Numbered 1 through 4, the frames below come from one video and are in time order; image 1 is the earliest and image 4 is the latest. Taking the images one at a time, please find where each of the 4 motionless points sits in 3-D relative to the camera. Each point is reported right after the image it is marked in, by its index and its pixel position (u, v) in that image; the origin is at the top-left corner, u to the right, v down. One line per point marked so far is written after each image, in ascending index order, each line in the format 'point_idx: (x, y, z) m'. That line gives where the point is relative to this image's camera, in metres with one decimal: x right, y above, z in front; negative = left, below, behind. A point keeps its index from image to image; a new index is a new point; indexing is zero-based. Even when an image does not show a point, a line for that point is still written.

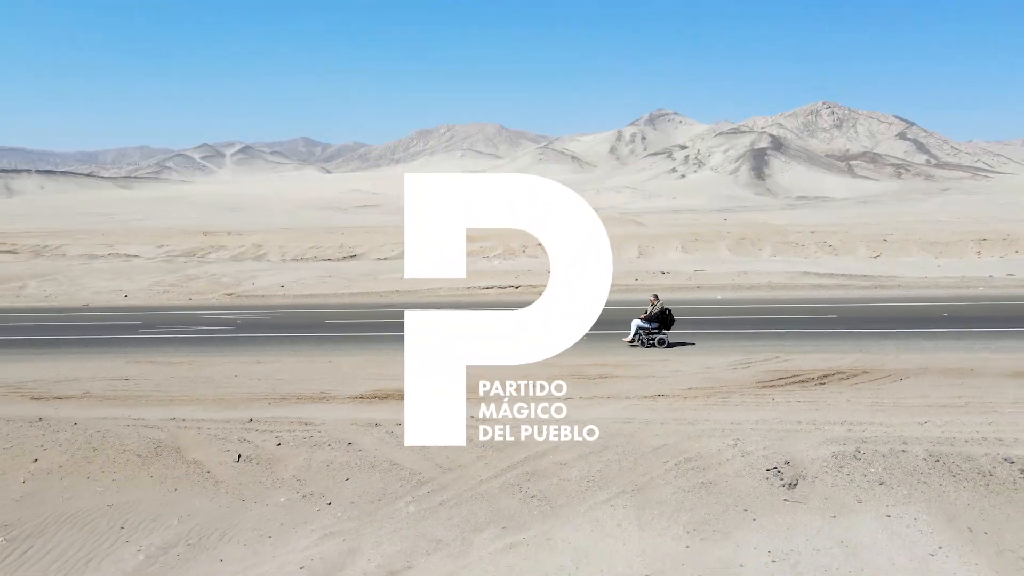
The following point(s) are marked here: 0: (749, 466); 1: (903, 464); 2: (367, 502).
0: (+1.7, -1.2, +7.3) m
1: (+2.7, -1.2, +7.1) m
2: (-1.1, -1.5, +7.2) m
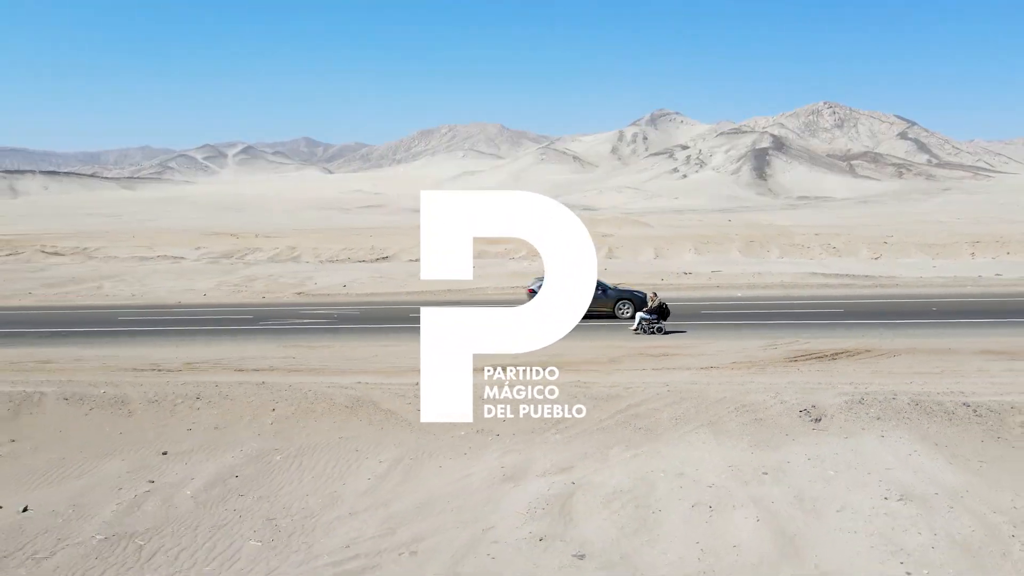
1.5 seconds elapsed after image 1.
0: (+2.8, -1.2, +10.5) m
1: (+3.8, -1.2, +10.4) m
2: (+0.1, -1.5, +10.4) m
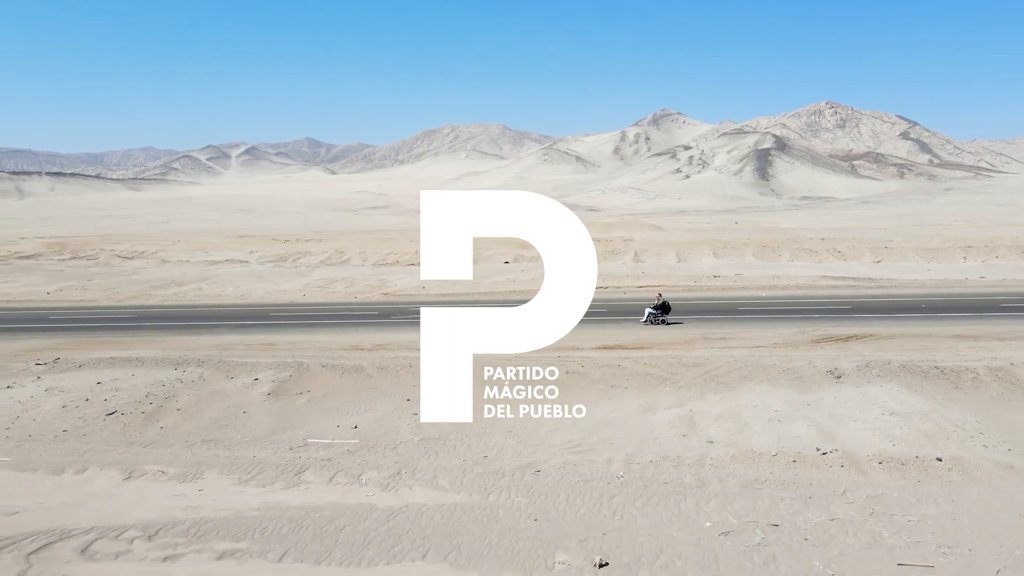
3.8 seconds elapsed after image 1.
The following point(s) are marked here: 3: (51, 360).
0: (+4.7, -1.3, +15.8) m
1: (+5.7, -1.2, +15.6) m
2: (+2.0, -1.5, +15.7) m
3: (-7.7, -1.2, +17.2) m
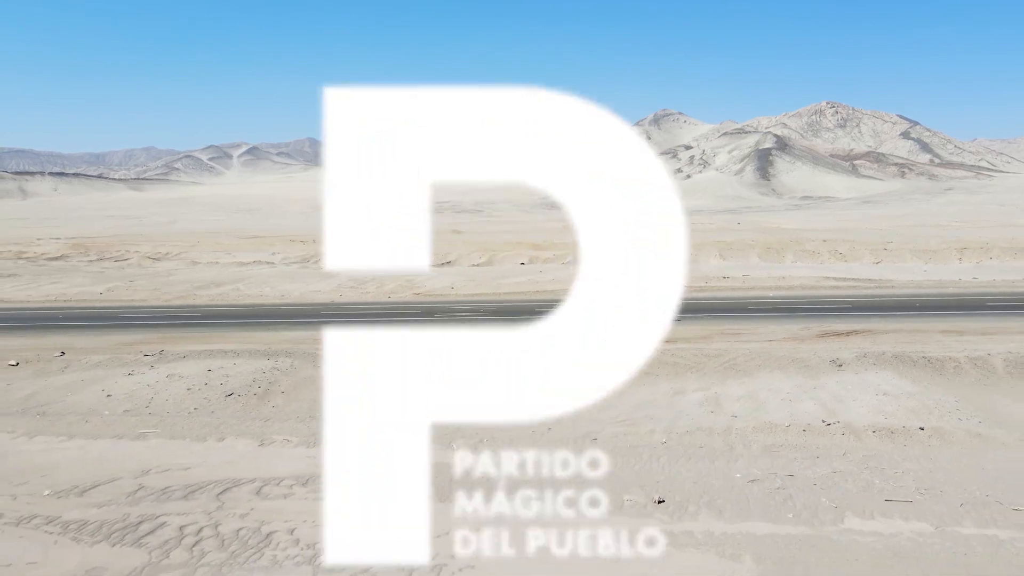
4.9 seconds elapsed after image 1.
0: (+5.6, -1.3, +18.4) m
1: (+6.6, -1.2, +18.2) m
2: (+2.8, -1.5, +18.3) m
3: (-6.9, -1.2, +19.8) m
